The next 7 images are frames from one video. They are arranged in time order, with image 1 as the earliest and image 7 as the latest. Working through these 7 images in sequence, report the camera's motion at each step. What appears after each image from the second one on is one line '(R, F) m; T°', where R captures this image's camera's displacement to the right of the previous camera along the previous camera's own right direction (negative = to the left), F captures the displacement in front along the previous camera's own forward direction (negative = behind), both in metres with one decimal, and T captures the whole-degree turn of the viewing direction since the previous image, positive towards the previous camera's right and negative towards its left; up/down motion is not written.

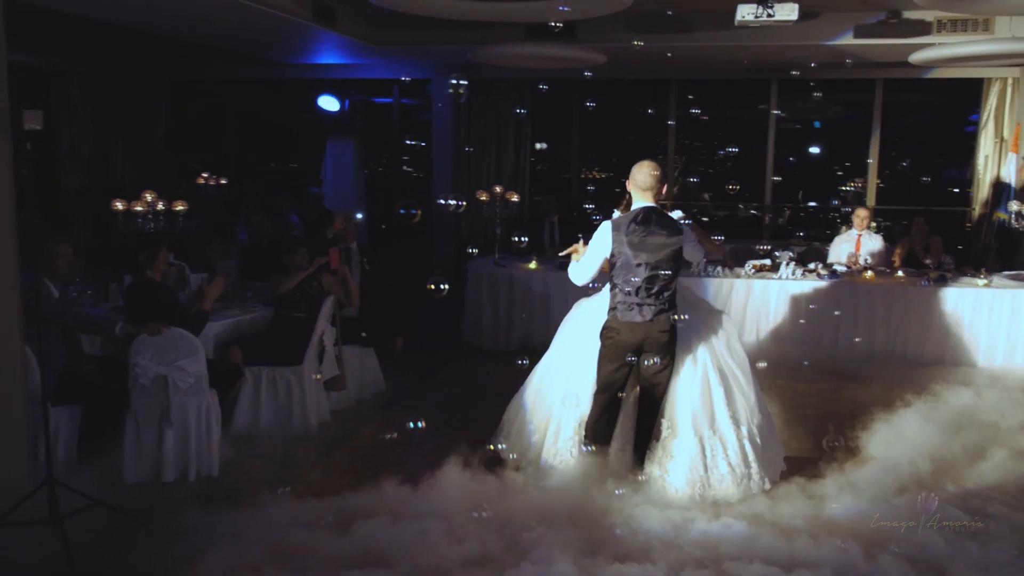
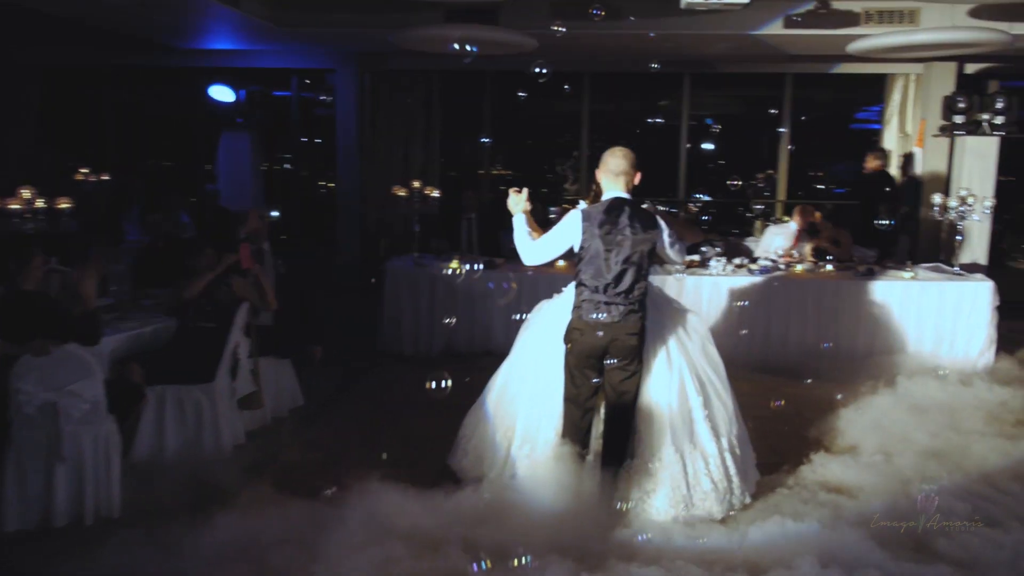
(-0.3, +0.5) m; +8°
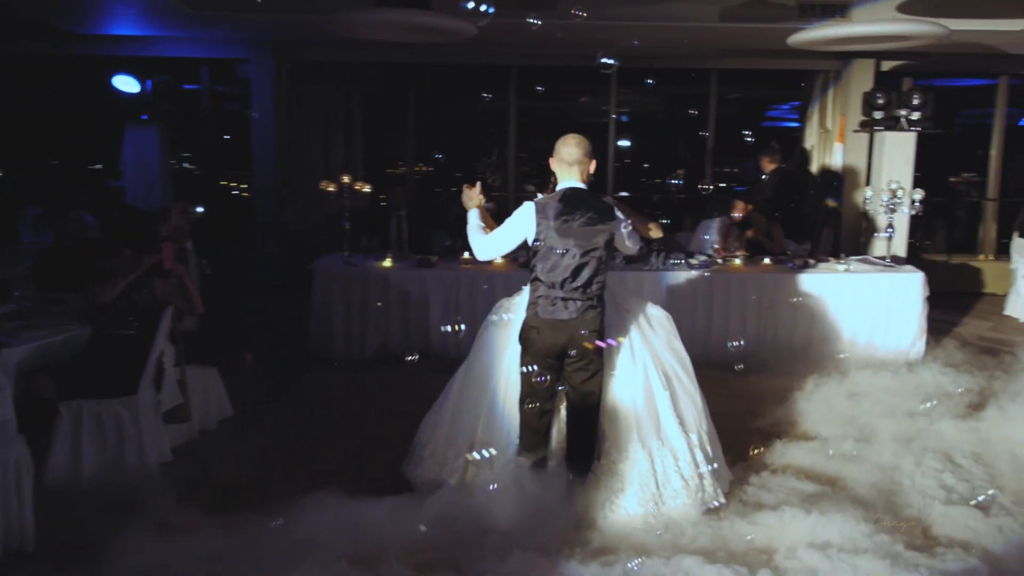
(-0.2, +0.3) m; +6°
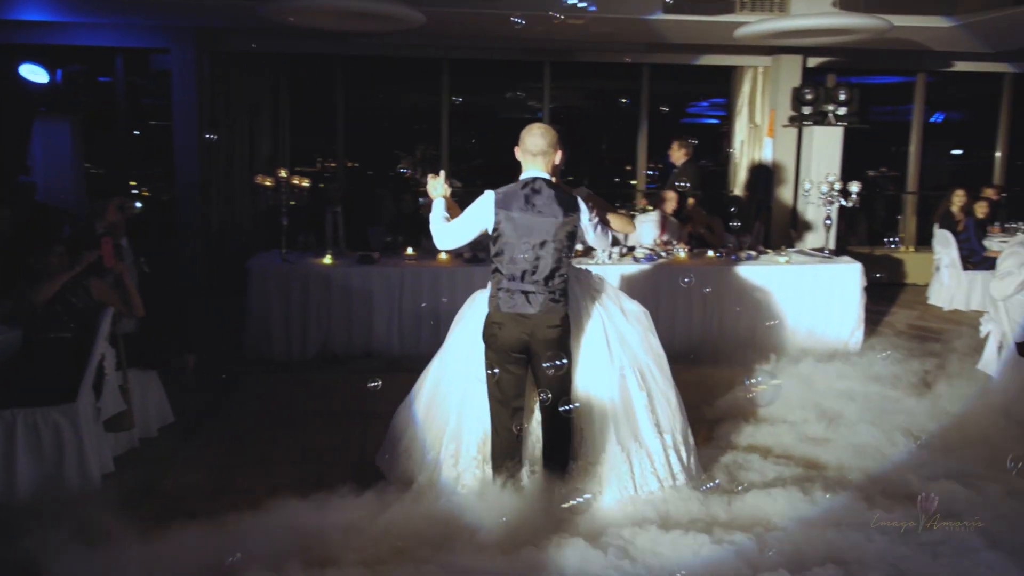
(-0.3, +0.1) m; +6°
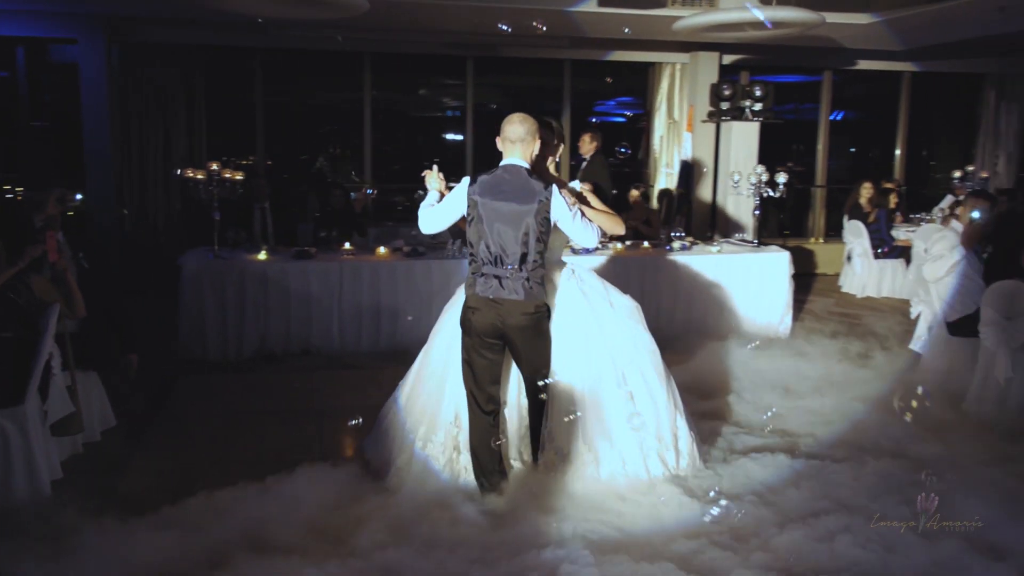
(-0.4, 0.0) m; +7°
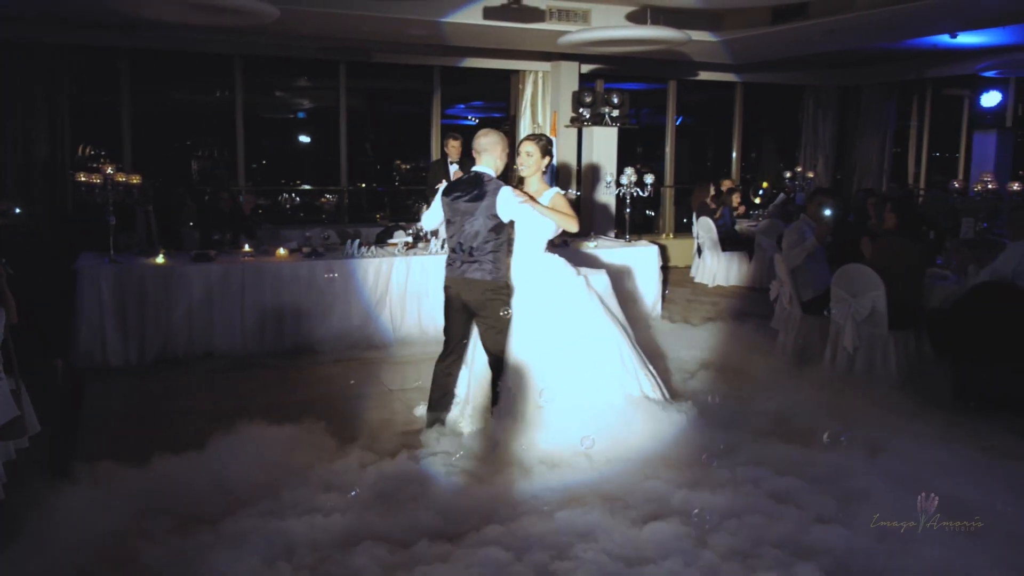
(+1.0, 0.0) m; -16°
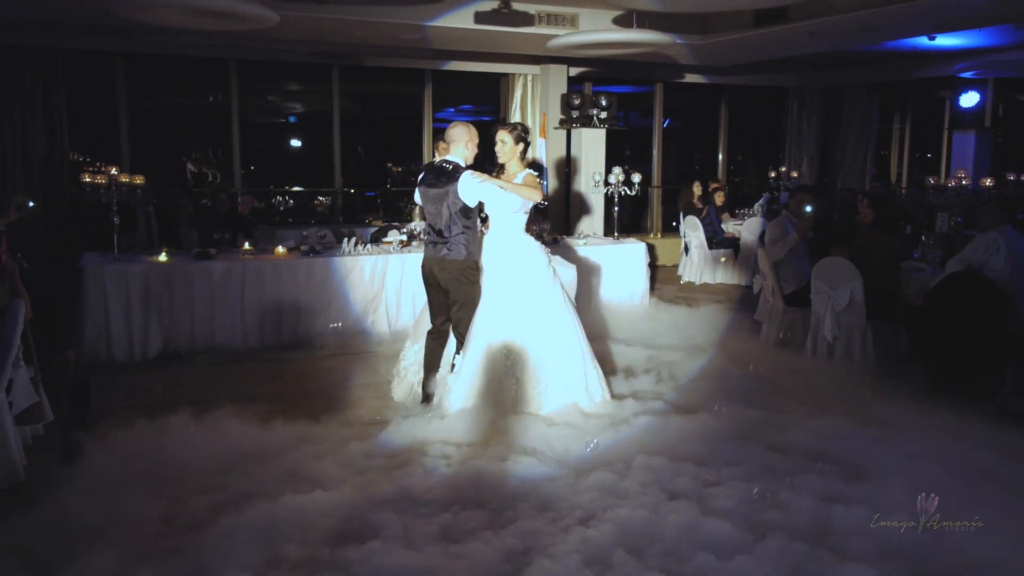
(0.0, -0.2) m; +1°
